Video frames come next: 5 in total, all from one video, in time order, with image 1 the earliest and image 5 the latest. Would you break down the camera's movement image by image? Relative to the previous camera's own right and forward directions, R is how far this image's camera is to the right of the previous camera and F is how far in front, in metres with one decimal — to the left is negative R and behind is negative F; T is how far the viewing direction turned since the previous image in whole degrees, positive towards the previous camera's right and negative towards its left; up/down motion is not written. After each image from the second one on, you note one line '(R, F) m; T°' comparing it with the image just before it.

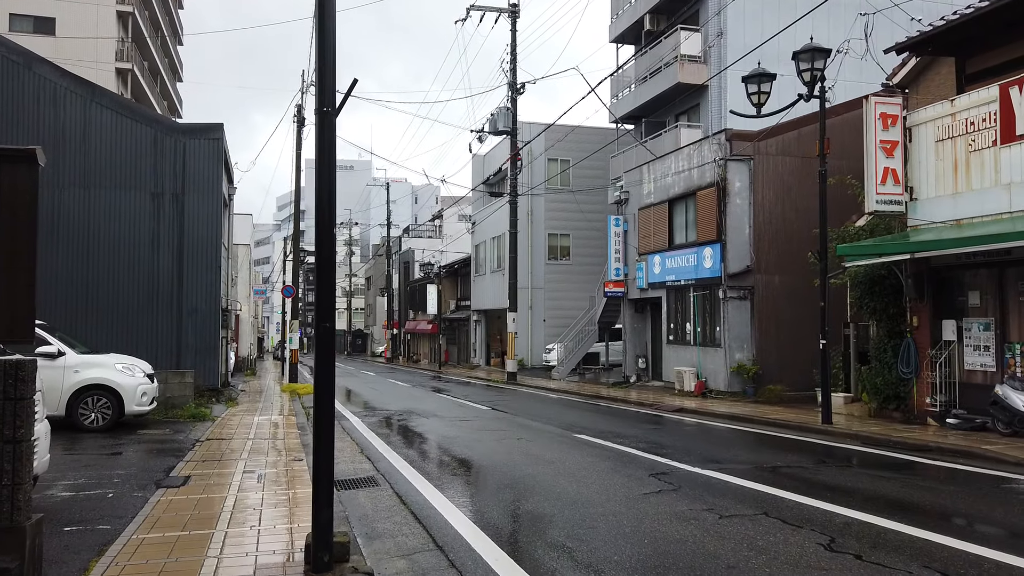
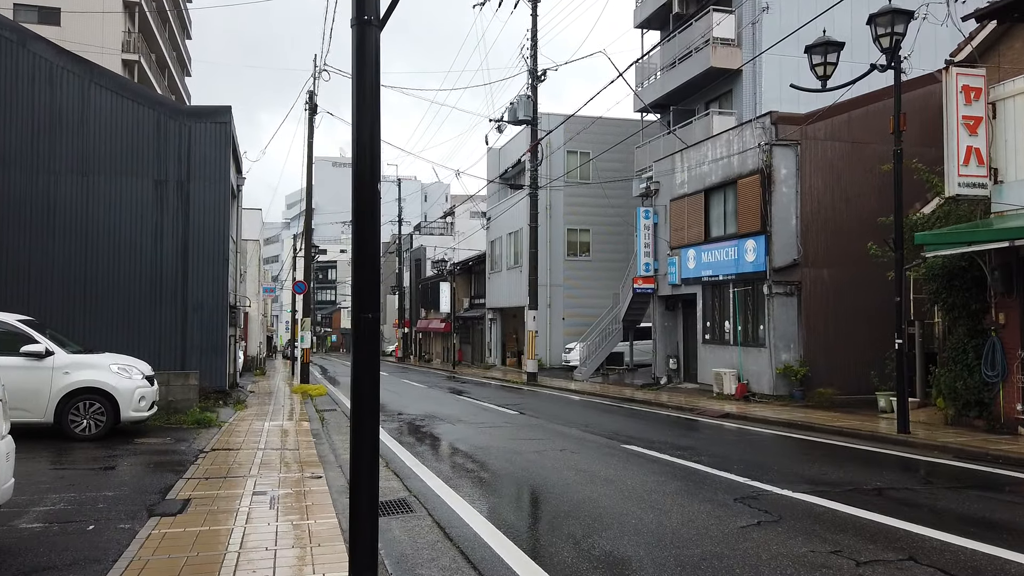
(-0.4, +1.1) m; -1°
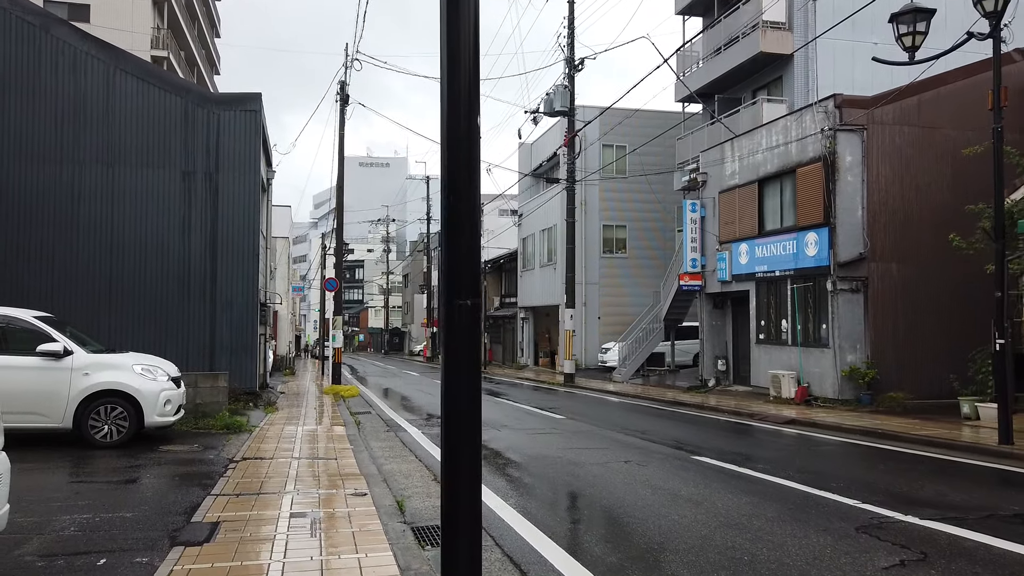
(-0.4, +0.9) m; -2°
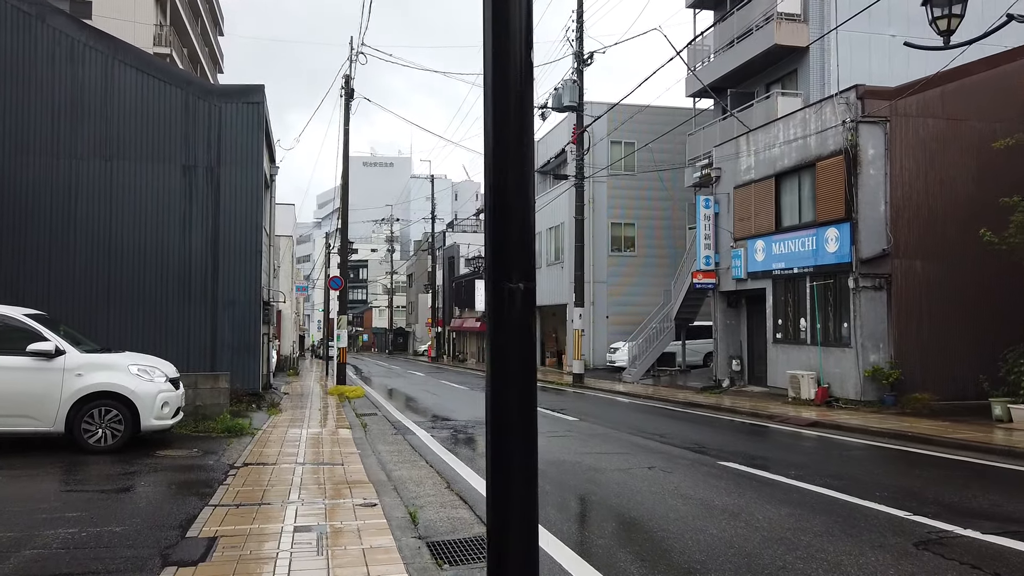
(-0.1, +0.4) m; 0°
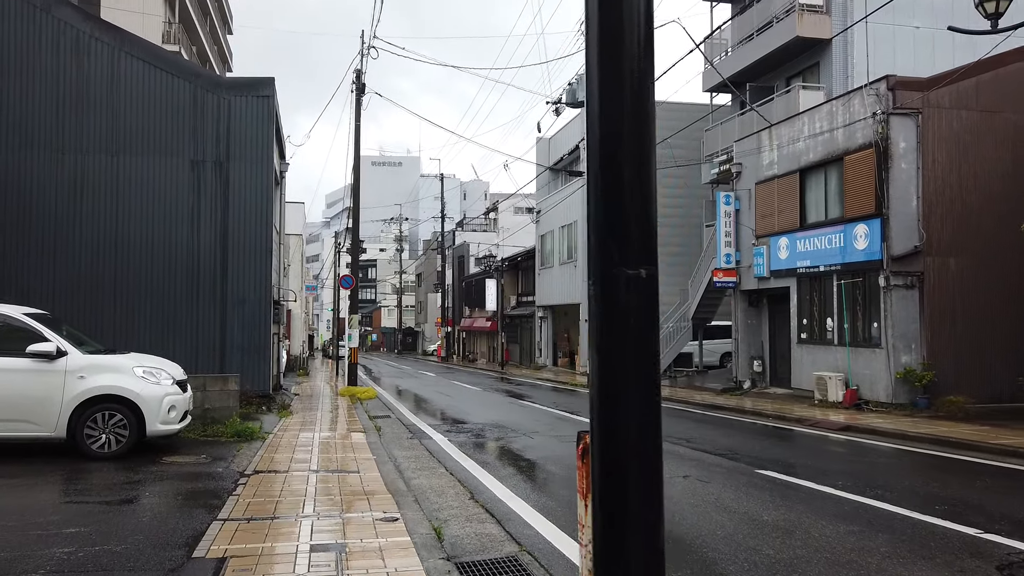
(-0.2, +0.4) m; -1°
